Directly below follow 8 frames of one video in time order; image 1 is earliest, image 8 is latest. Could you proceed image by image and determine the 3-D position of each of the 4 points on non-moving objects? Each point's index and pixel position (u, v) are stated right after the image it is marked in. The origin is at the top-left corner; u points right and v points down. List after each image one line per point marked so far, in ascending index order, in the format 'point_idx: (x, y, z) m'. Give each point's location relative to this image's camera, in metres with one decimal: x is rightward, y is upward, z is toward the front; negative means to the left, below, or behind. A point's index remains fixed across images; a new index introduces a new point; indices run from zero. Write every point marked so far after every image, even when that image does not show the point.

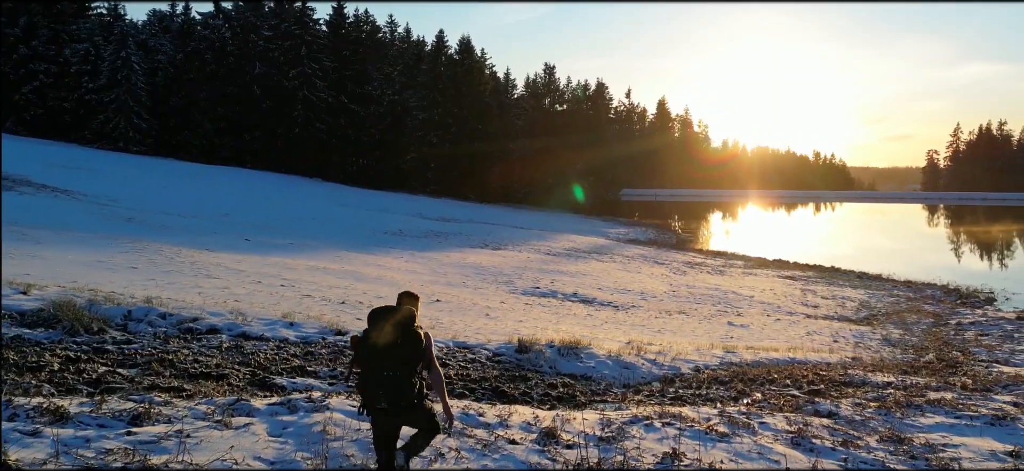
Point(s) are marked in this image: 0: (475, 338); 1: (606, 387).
0: (-0.4, -1.2, +6.2) m
1: (+0.8, -1.4, +4.8) m
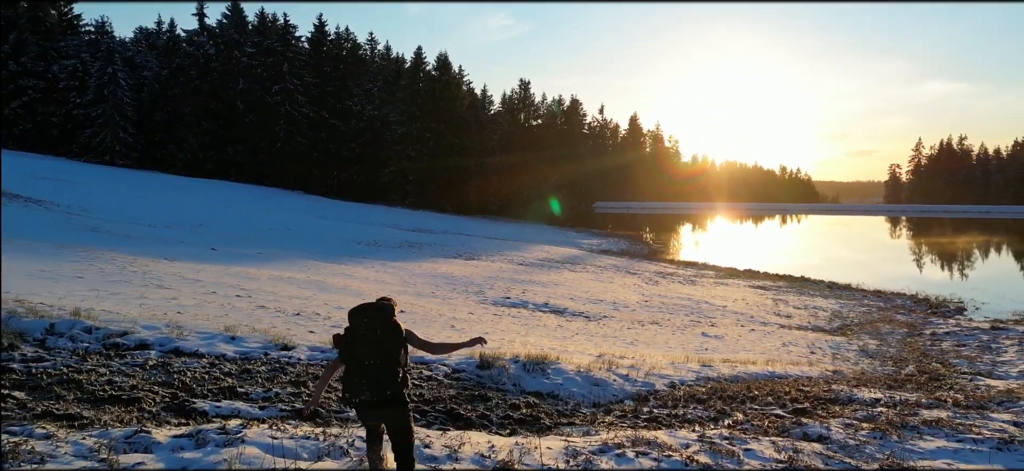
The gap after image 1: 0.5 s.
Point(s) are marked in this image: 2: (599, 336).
0: (-0.8, -1.3, +5.7) m
1: (+0.5, -1.4, +4.4) m
2: (+1.4, -1.6, +8.3) m
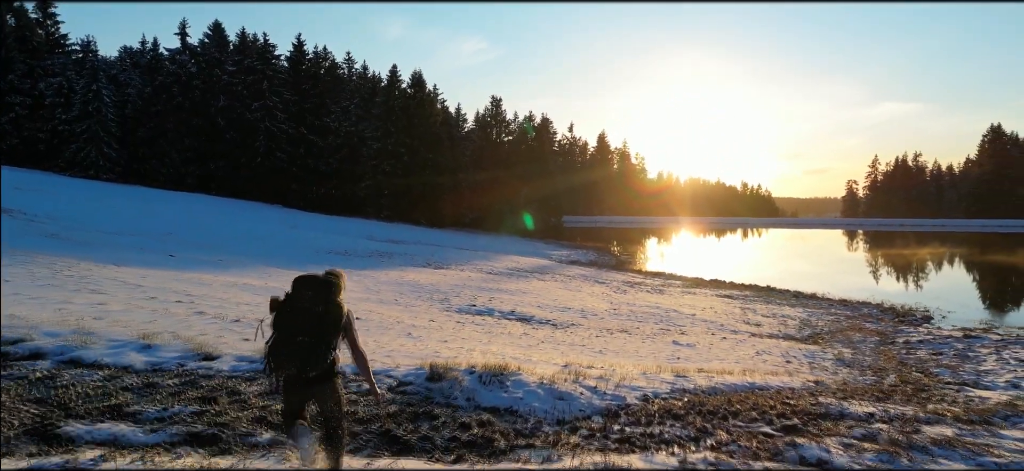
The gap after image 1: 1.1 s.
0: (-1.2, -1.2, +5.1) m
1: (+0.2, -1.4, +3.8) m
2: (+0.8, -1.6, +7.8) m
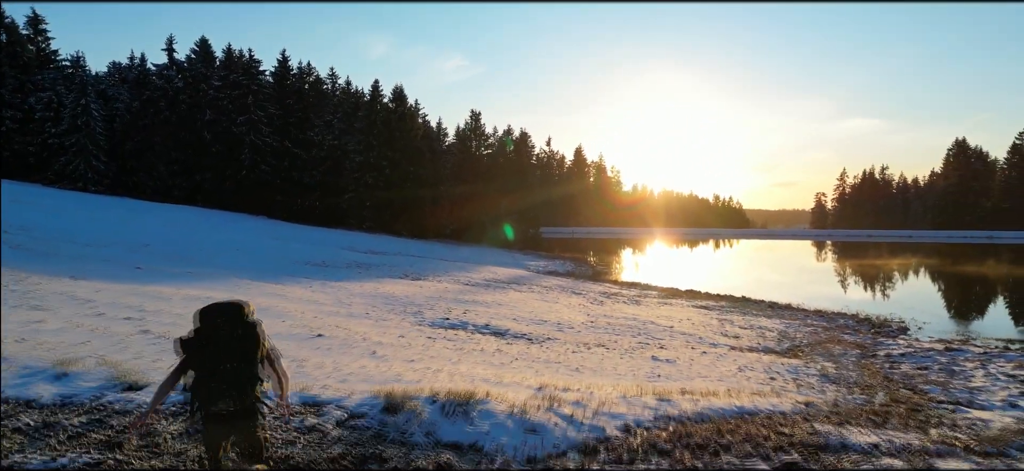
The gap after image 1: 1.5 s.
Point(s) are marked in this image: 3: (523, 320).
0: (-1.5, -1.3, +4.6) m
1: (0.0, -1.5, +3.4) m
2: (+0.4, -1.8, +7.4) m
3: (+0.3, -2.0, +12.8) m
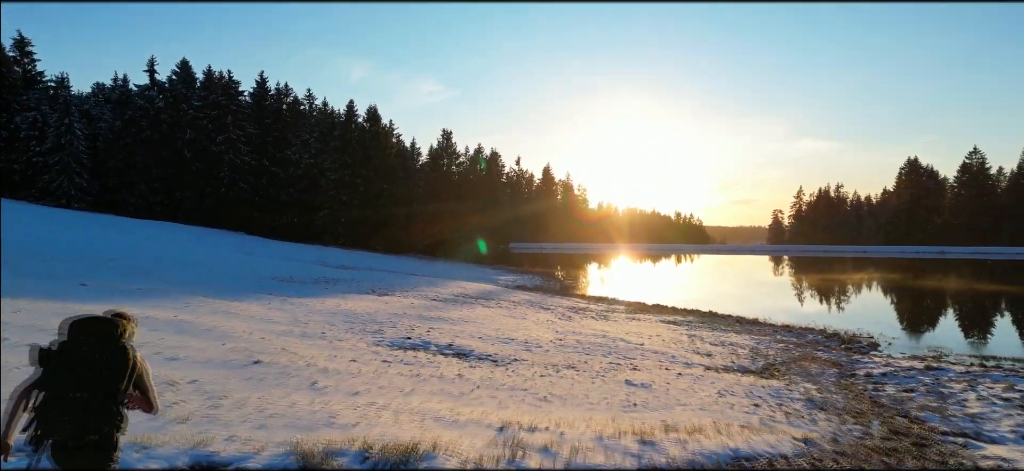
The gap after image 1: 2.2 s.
0: (-1.8, -1.4, +3.7) m
1: (-0.3, -1.5, +2.6) m
2: (-0.1, -1.9, +6.6) m
3: (-0.5, -2.4, +12.0) m
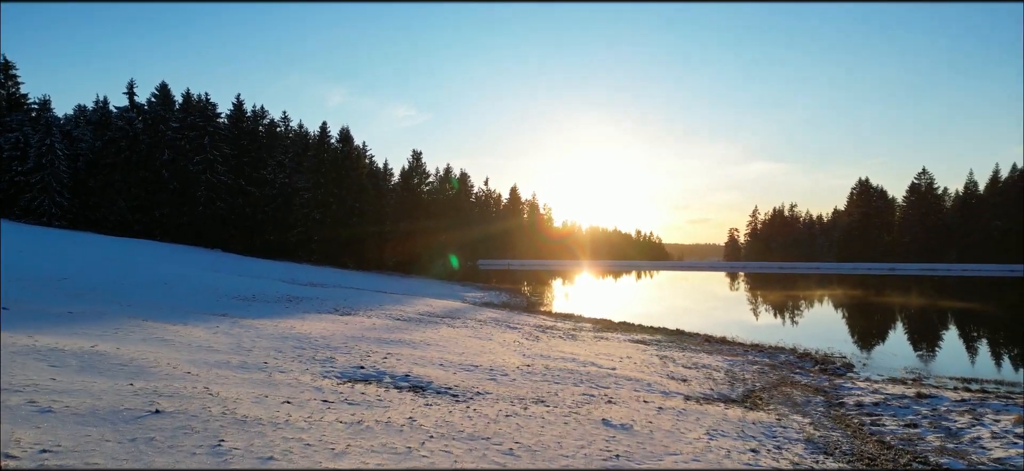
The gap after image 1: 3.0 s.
0: (-2.1, -1.5, +2.5) m
1: (-0.5, -1.6, +1.6) m
2: (-0.5, -2.1, +5.5) m
3: (-1.3, -2.7, +10.9) m
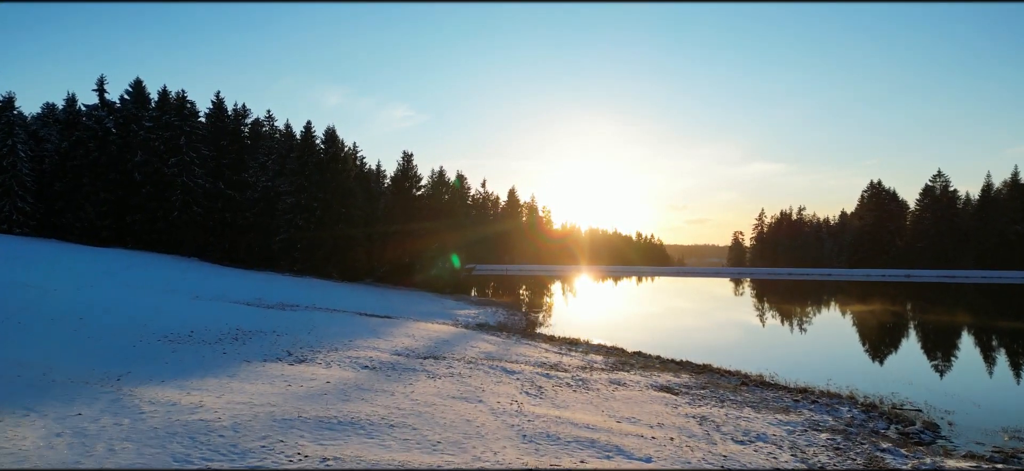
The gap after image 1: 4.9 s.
0: (-2.1, -2.2, -0.9) m
1: (-0.5, -2.2, -1.9) m
2: (-0.5, -2.8, +2.1) m
3: (-1.4, -3.4, +7.5) m
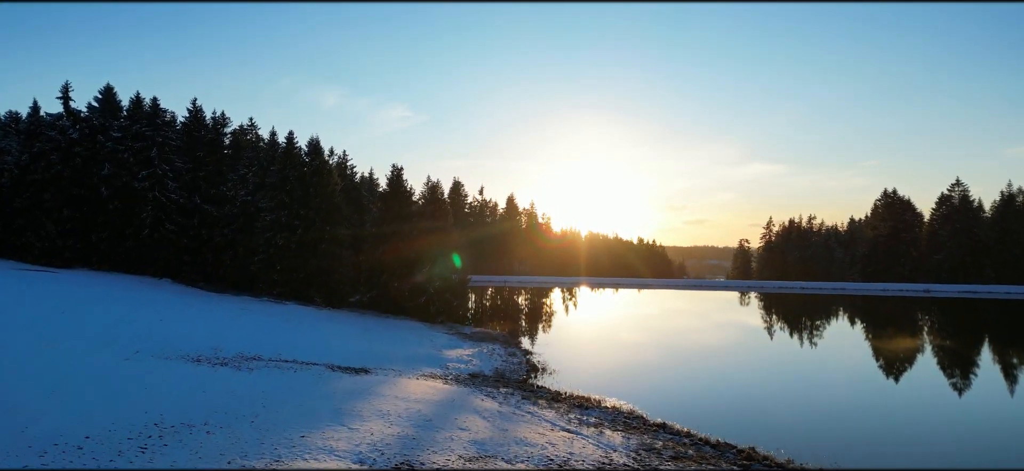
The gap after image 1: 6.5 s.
0: (-2.1, -3.8, -4.5) m
1: (-0.5, -3.9, -5.5) m
2: (-0.6, -4.4, -1.5) m
3: (-1.4, -5.0, +3.8) m
